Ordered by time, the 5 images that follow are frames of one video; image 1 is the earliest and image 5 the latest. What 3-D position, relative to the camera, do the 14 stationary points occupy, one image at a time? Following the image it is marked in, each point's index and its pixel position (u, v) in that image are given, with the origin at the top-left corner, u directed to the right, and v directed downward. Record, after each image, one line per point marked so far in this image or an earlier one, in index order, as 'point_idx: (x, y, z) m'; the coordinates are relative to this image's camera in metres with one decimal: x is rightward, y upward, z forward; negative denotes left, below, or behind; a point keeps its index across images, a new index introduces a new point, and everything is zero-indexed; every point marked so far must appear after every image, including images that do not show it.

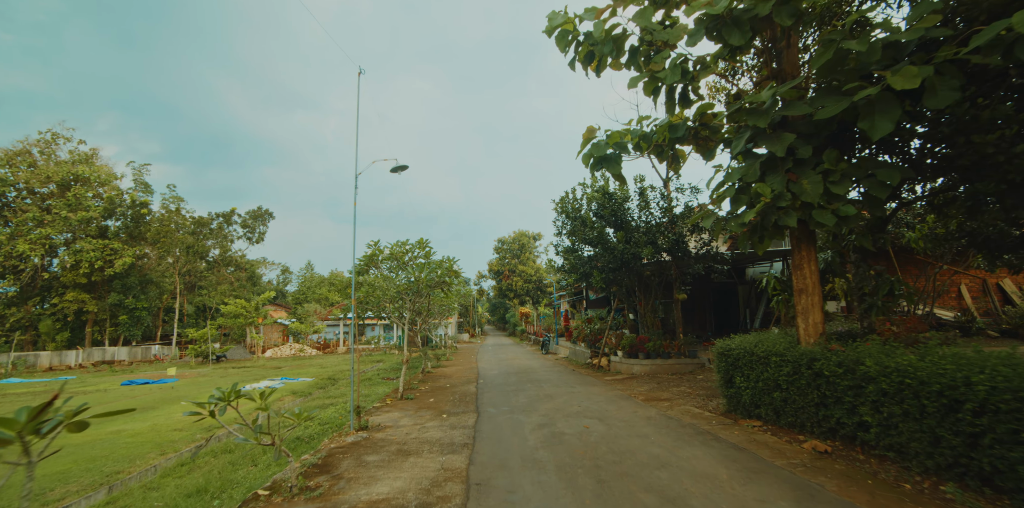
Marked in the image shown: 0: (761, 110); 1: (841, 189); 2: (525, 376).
0: (+2.5, +1.4, +4.2) m
1: (+3.1, +0.6, +4.0) m
2: (+0.4, -3.3, +11.4) m
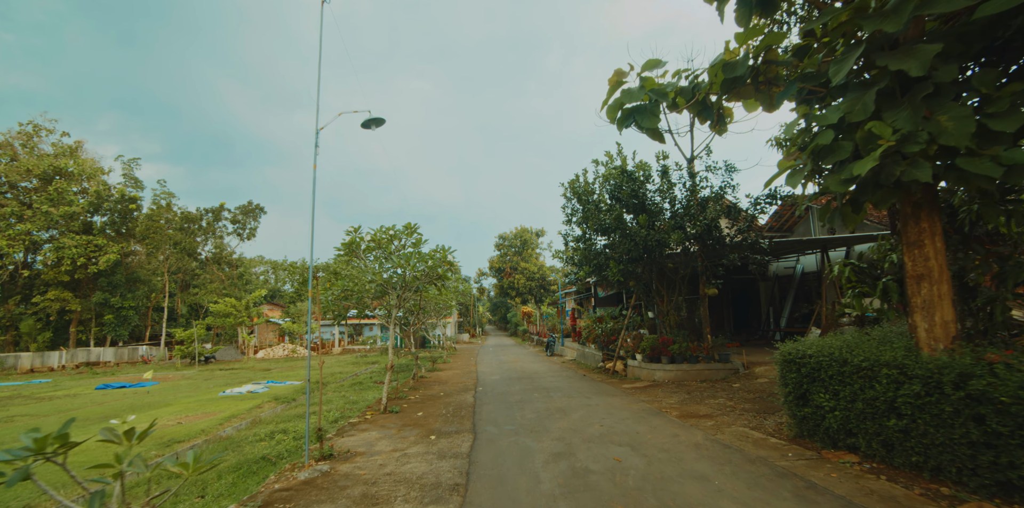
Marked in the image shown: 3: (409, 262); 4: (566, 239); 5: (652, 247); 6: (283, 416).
0: (+2.5, +1.6, +2.8) m
1: (+3.2, +0.8, +2.7) m
2: (+0.4, -3.1, +10.1) m
3: (-2.0, -0.2, +8.0) m
4: (+1.6, +0.4, +11.3) m
5: (+2.8, +0.2, +8.4) m
6: (-6.3, -4.4, +11.5) m
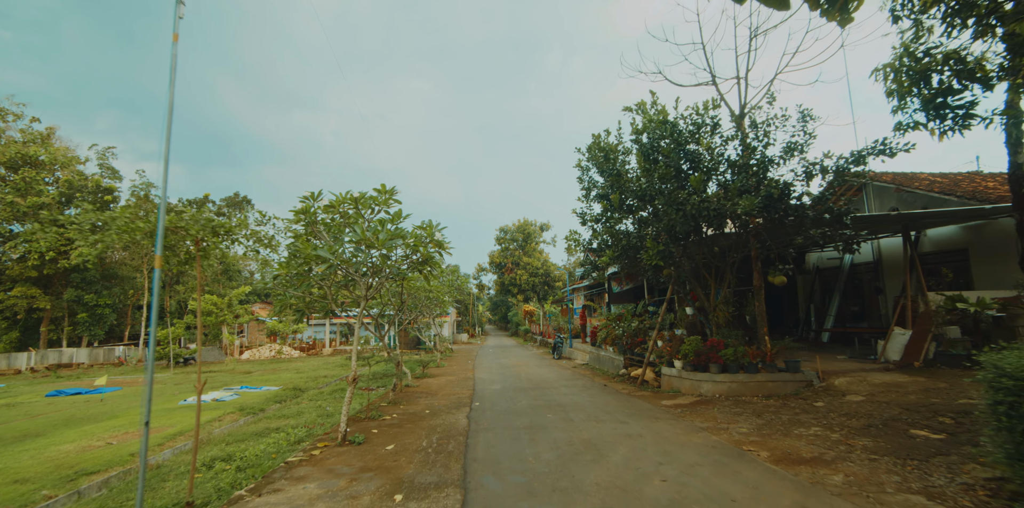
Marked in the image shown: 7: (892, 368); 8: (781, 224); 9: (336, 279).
0: (+2.6, +2.0, +0.9) m
1: (+3.3, +1.2, +0.7) m
2: (+0.5, -2.7, +8.1) m
3: (-1.9, +0.2, +6.0) m
4: (+1.7, +0.8, +9.4) m
5: (+2.9, +0.5, +6.4) m
6: (-6.2, -4.1, +9.5) m
7: (+6.0, -1.8, +6.7) m
8: (+4.1, +0.5, +6.4) m
9: (-2.8, -0.5, +6.8) m
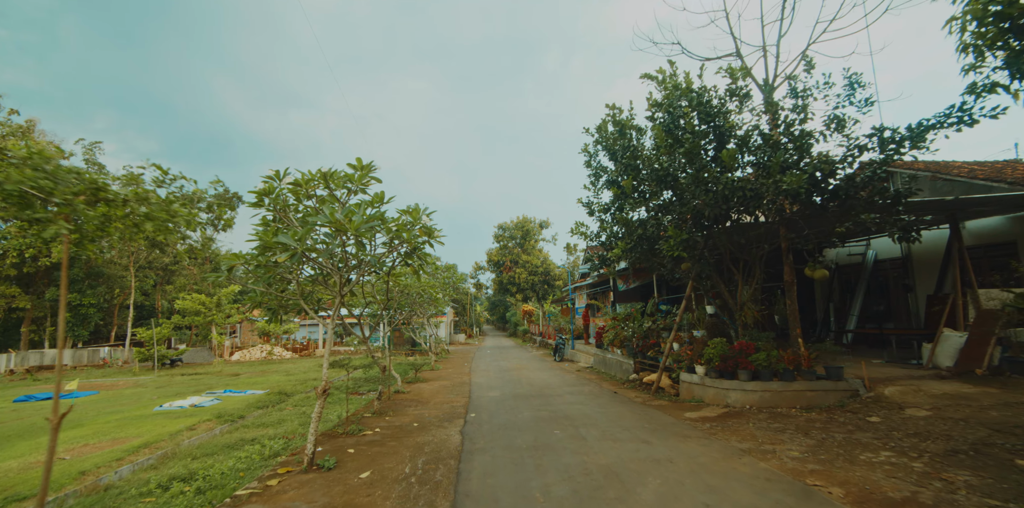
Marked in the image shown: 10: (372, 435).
0: (+2.6, +2.1, 0.0) m
1: (+3.3, +1.3, -0.2) m
2: (+0.5, -2.6, +7.3) m
3: (-1.9, +0.3, +5.1) m
4: (+1.7, +0.9, +8.5) m
5: (+3.0, +0.7, +5.6) m
6: (-6.2, -3.9, +8.6) m
7: (+6.0, -1.7, +5.8) m
8: (+4.1, +0.6, +5.6) m
9: (-2.8, -0.3, +5.9) m
10: (-2.0, -2.5, +5.8) m
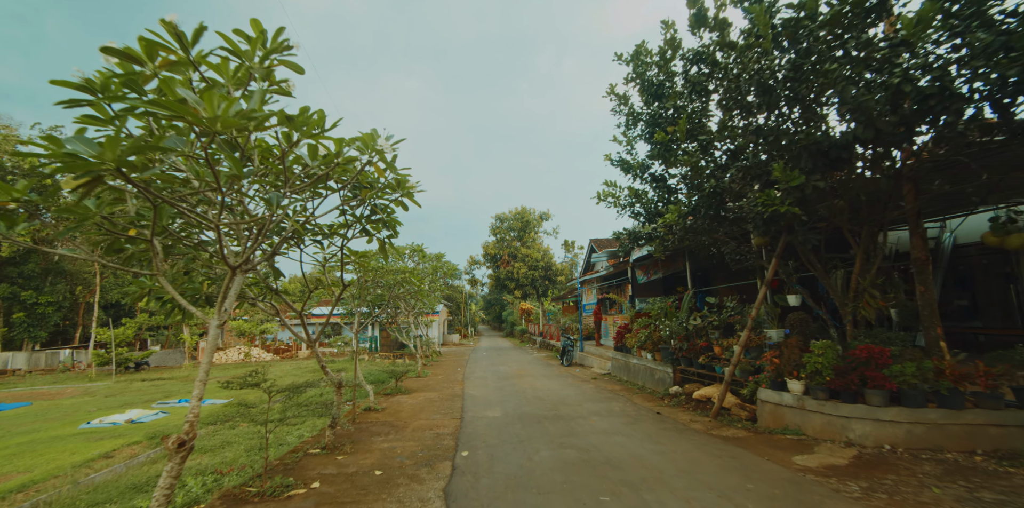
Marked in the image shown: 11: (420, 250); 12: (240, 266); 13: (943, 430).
0: (+2.8, +2.5, -2.1) m
1: (+3.5, +1.7, -2.3) m
2: (+0.6, -2.2, +5.1) m
3: (-1.8, +0.7, +2.9) m
4: (+1.7, +1.3, +6.3) m
5: (+3.1, +1.0, +3.5) m
6: (-6.1, -3.5, +6.4) m
7: (+6.2, -1.3, +3.7) m
8: (+4.2, +1.0, +3.5) m
9: (-2.7, +0.1, +3.7) m
10: (-1.8, -2.1, +3.7) m
11: (-2.4, +0.1, +11.0) m
12: (-2.2, -0.1, +3.5) m
13: (+3.8, -1.6, +3.7) m
